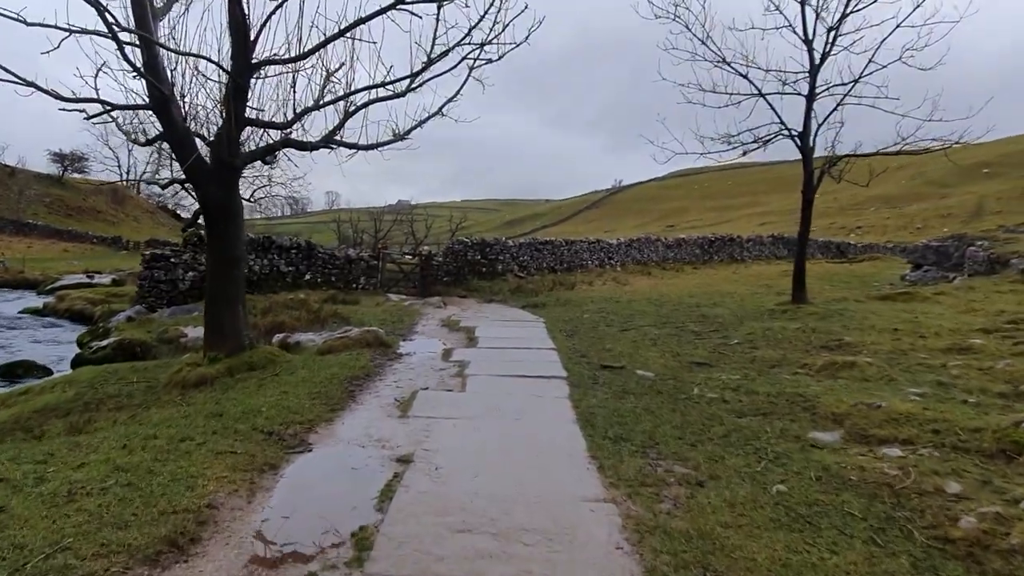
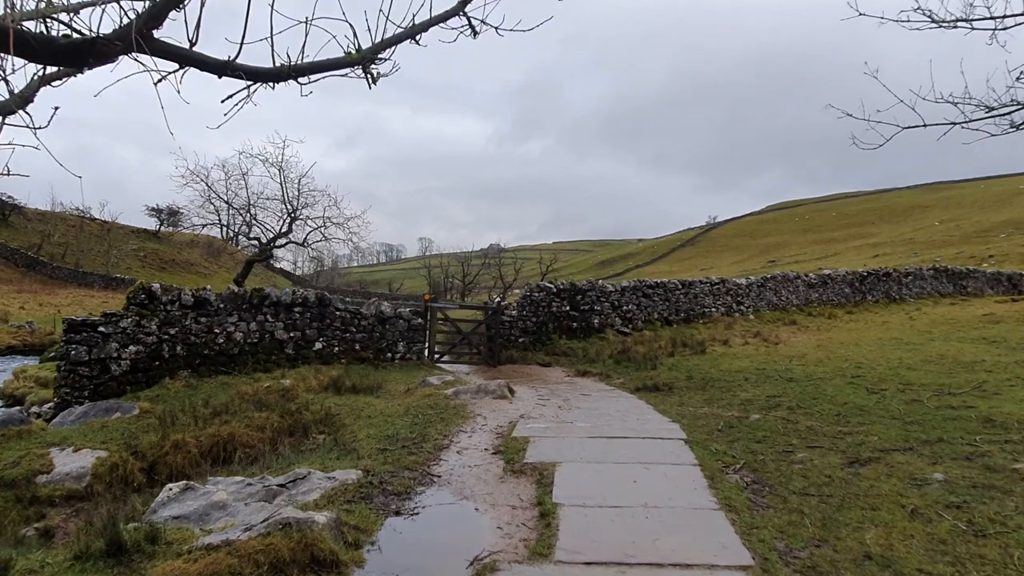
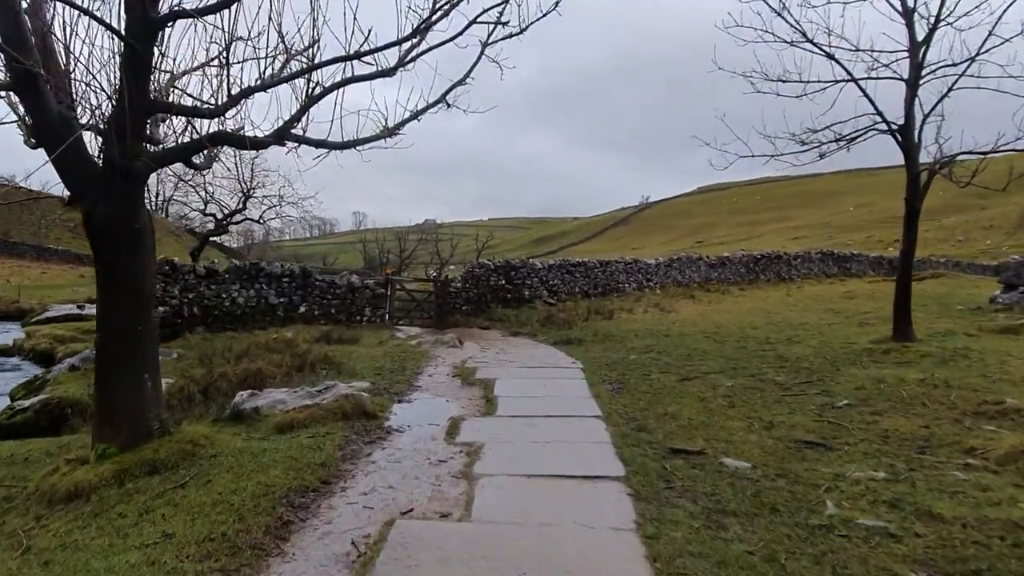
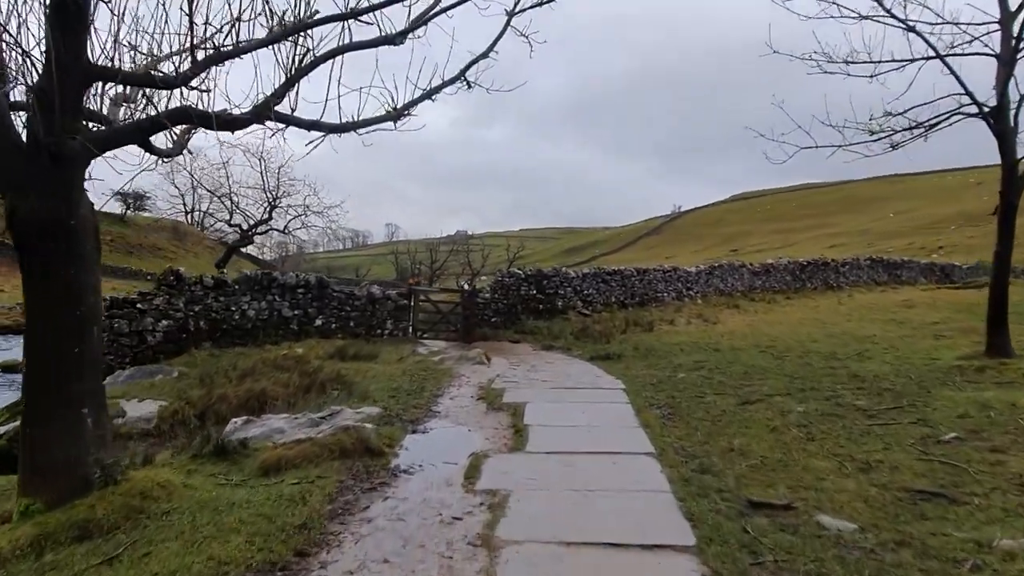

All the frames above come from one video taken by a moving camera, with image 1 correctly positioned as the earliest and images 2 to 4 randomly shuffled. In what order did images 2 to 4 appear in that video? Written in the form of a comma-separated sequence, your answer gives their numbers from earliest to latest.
3, 4, 2
